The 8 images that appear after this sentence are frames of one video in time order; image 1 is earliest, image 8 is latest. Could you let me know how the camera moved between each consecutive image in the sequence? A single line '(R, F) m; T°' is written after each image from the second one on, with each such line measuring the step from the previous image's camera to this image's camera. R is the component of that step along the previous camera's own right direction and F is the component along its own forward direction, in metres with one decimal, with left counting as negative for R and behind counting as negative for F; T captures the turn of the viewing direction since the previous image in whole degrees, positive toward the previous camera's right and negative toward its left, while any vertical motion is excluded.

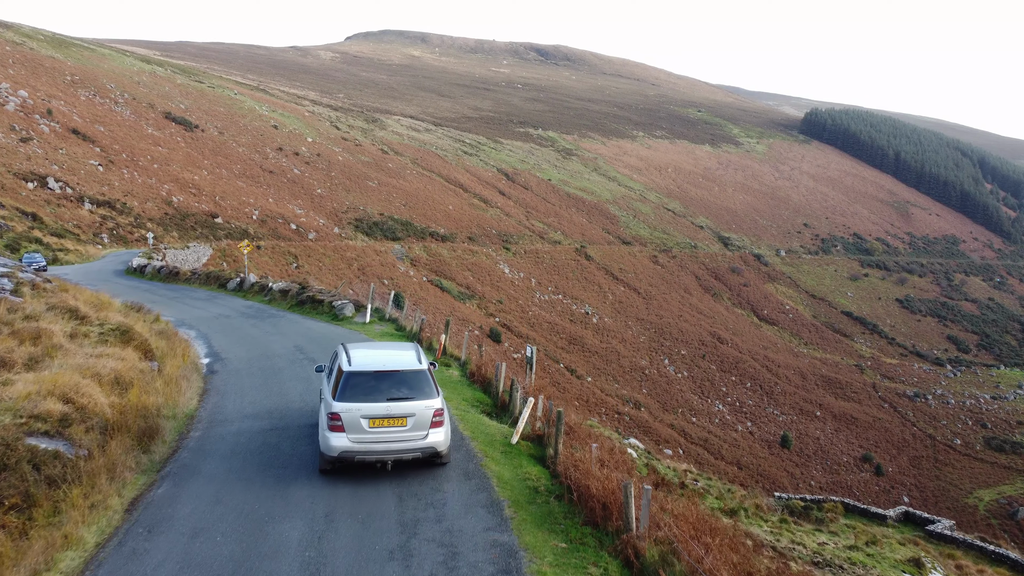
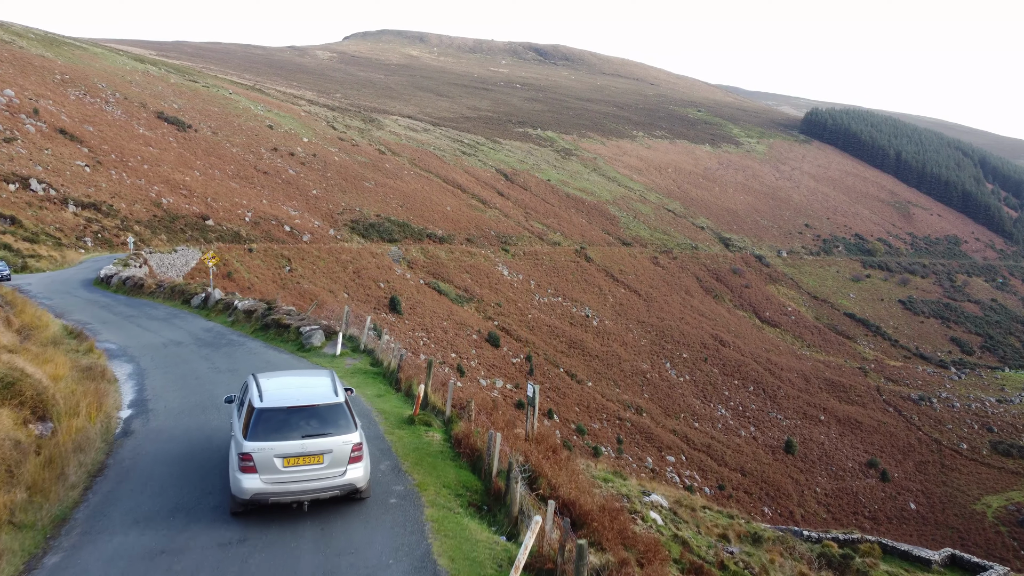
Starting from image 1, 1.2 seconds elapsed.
(0.0, +1.1) m; 0°
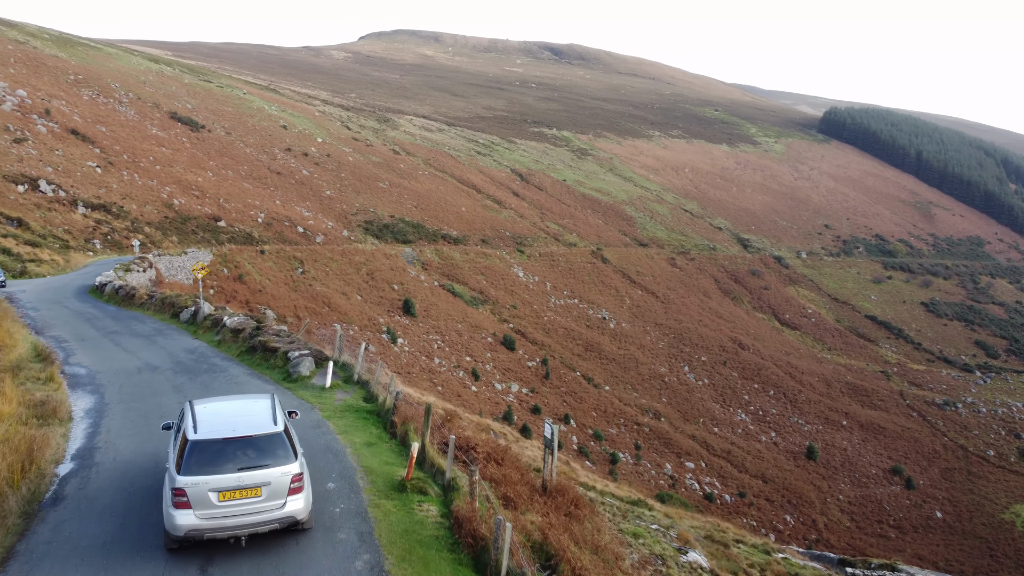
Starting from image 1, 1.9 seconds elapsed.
(-0.1, +0.9) m; -1°
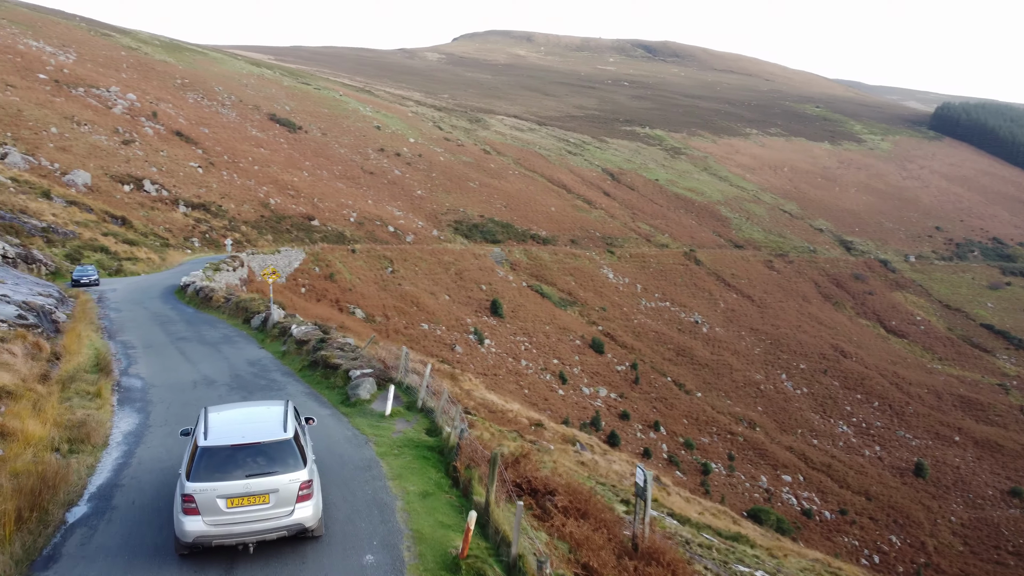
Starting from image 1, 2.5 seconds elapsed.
(0.0, +0.8) m; -6°
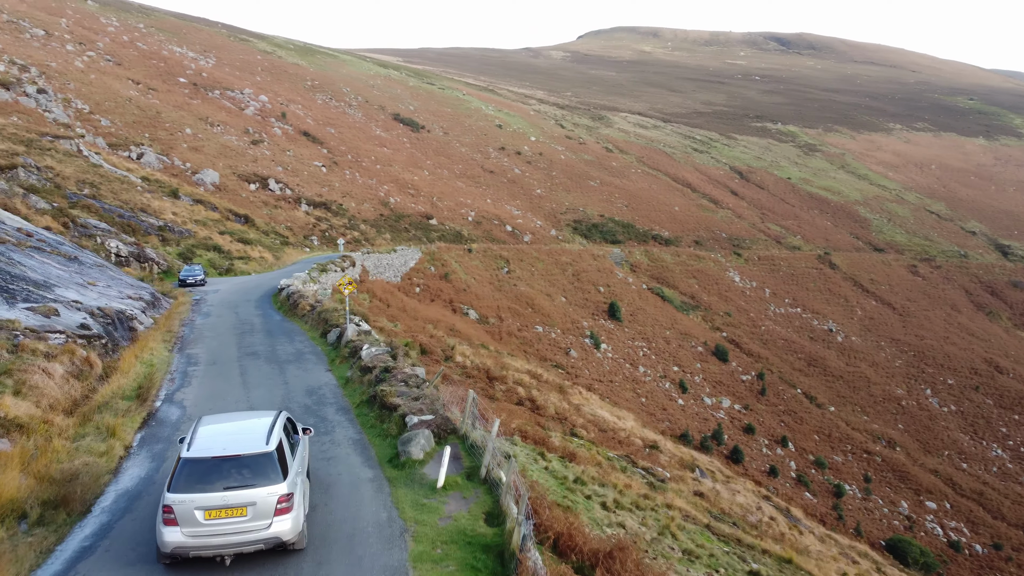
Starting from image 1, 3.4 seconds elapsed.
(+0.1, +1.2) m; -9°
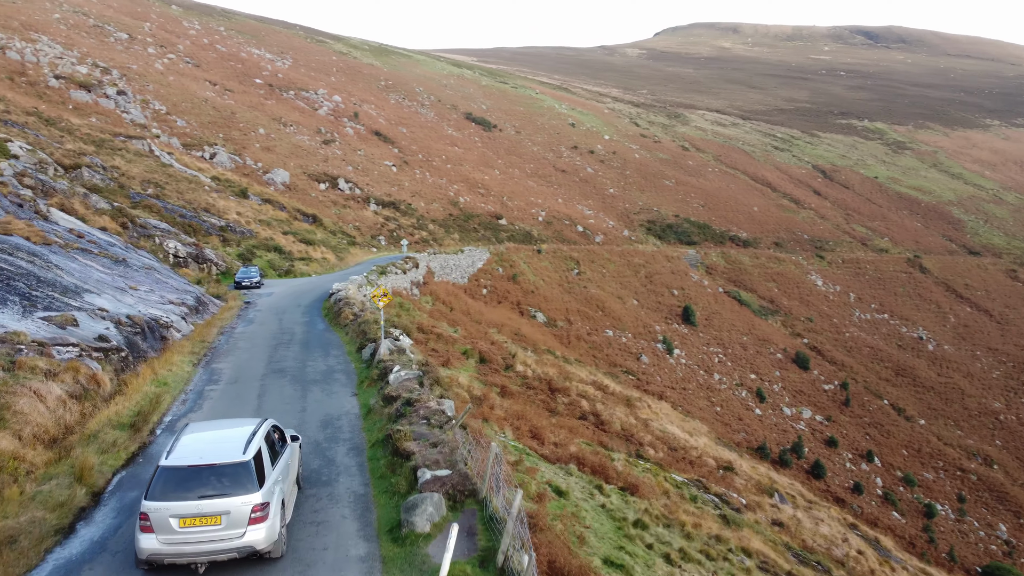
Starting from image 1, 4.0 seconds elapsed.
(+0.2, +0.8) m; -5°
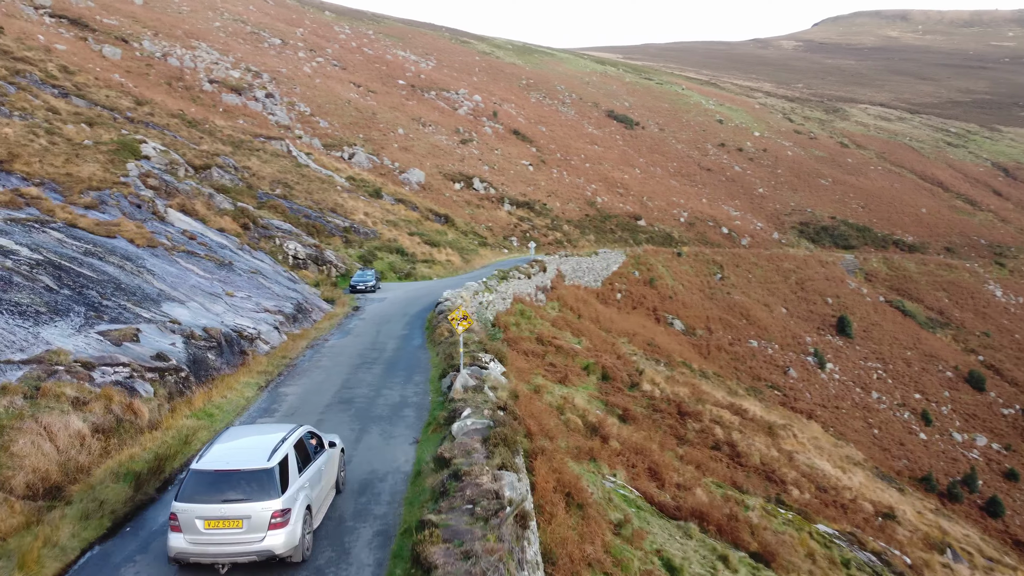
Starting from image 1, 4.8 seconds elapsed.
(+0.2, +1.1) m; -10°
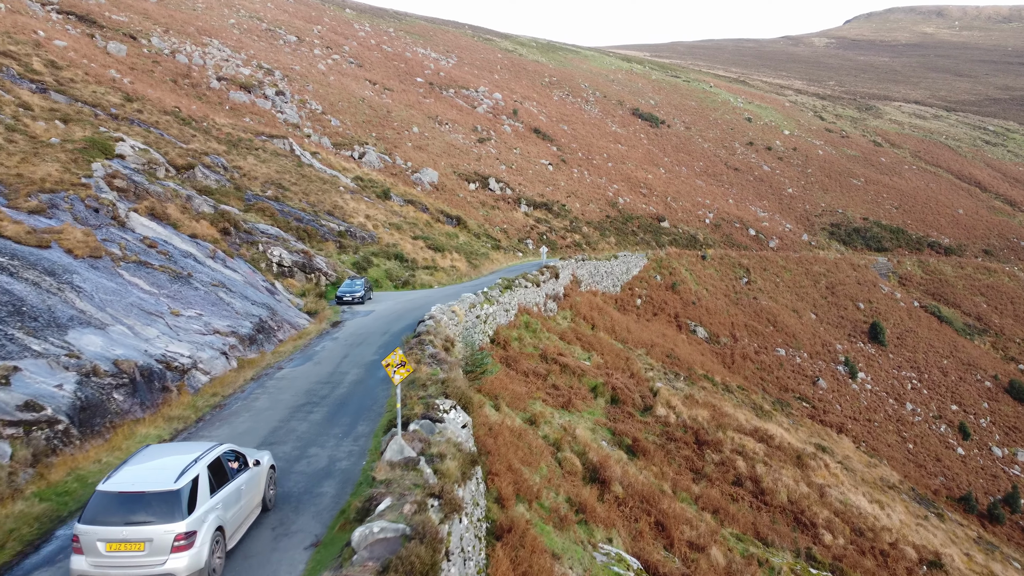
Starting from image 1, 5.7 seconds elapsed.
(+0.4, +1.2) m; -2°
